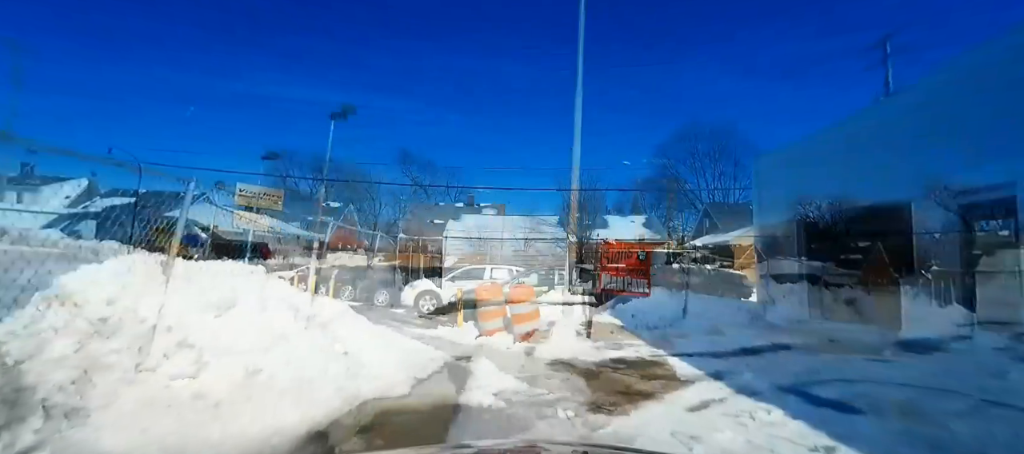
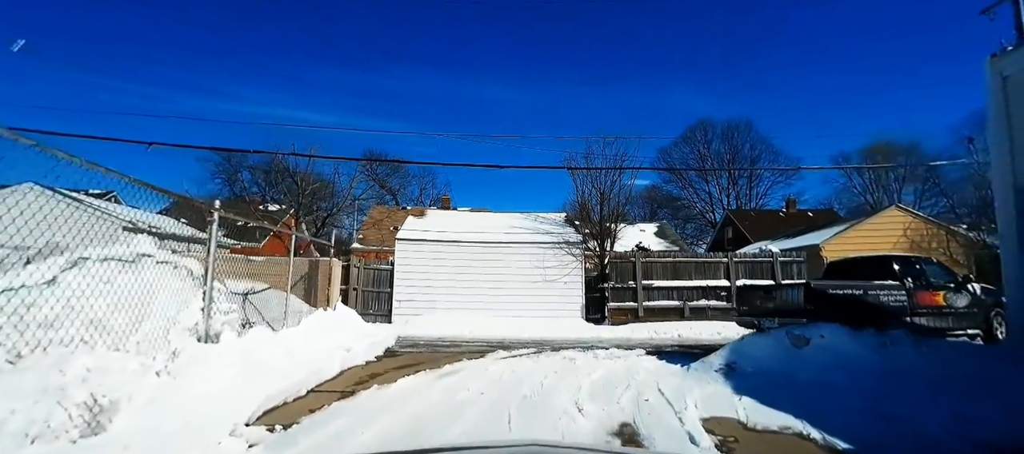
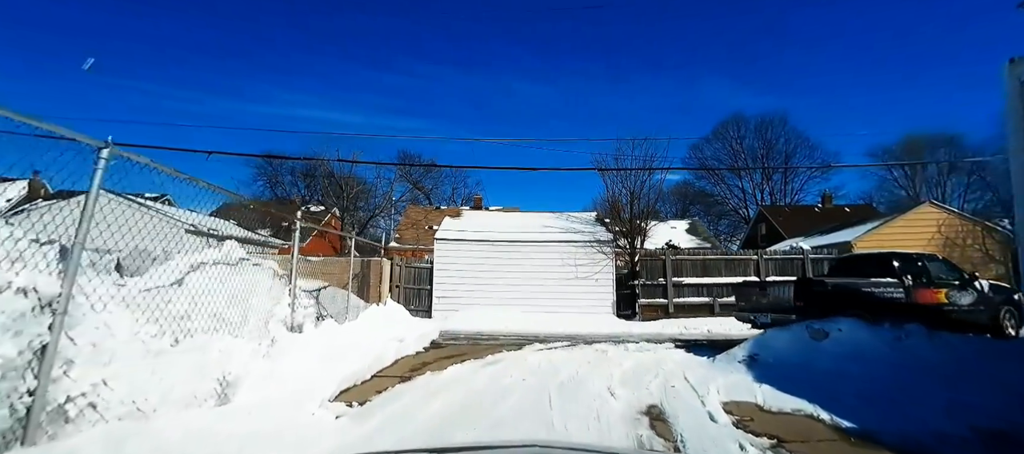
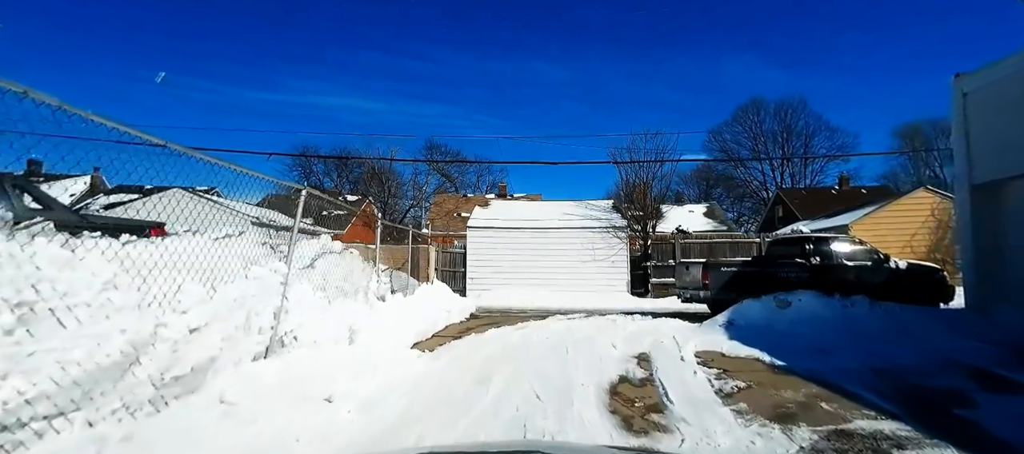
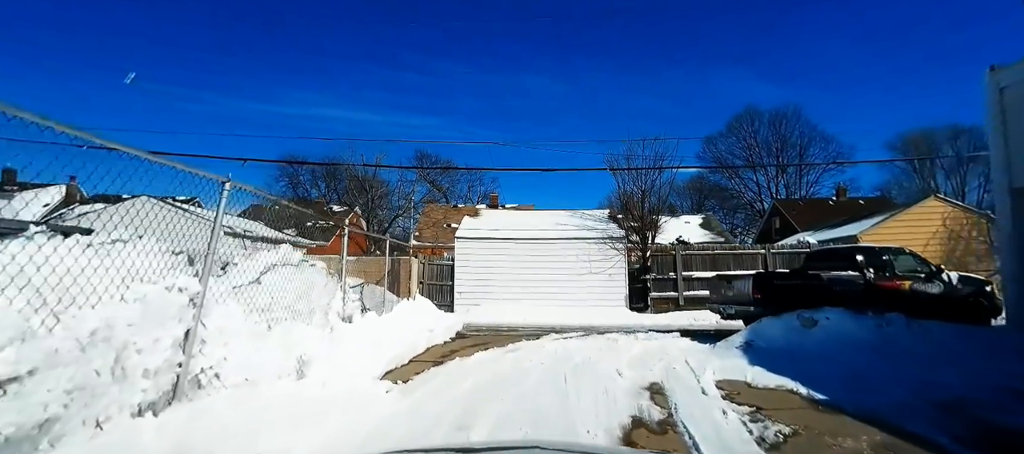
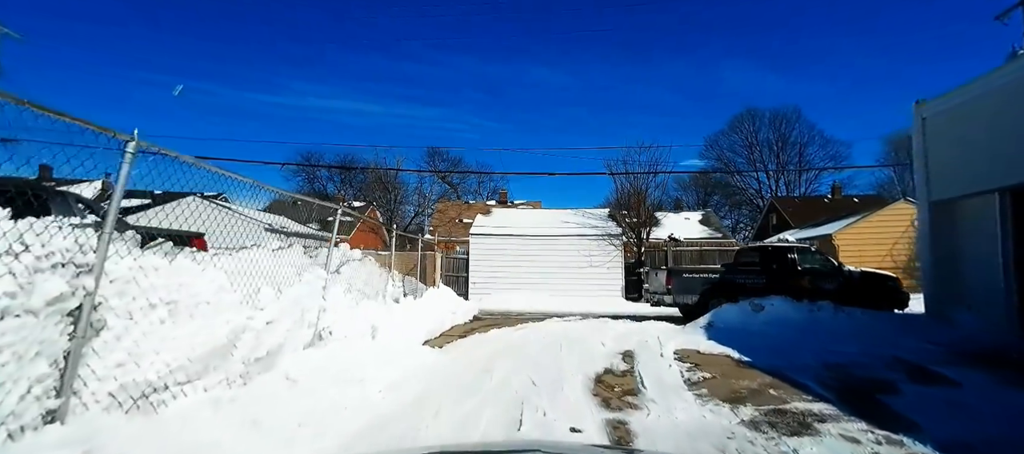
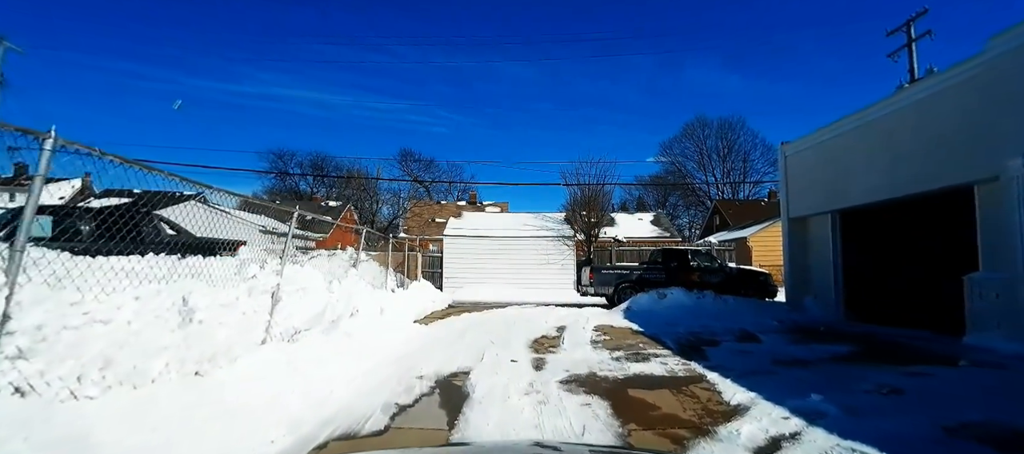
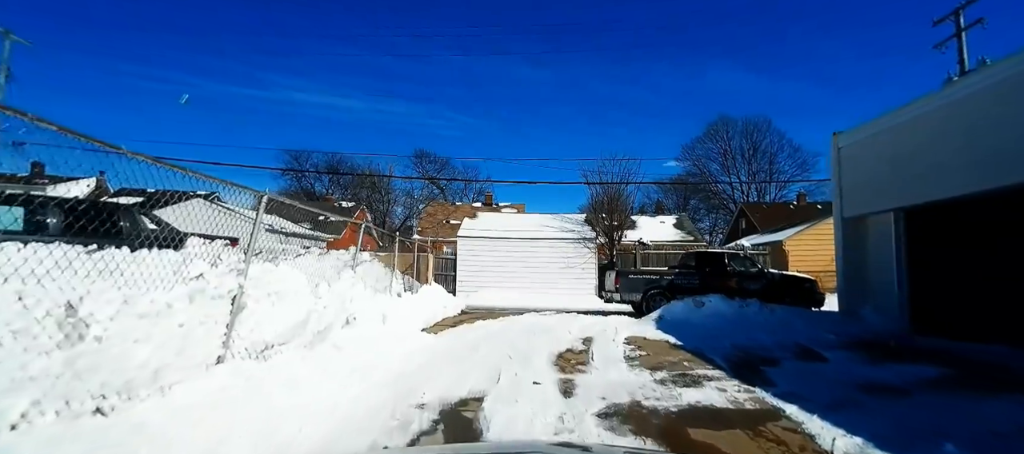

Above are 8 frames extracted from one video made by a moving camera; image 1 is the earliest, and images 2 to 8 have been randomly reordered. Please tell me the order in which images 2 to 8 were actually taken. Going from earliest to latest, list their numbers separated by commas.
7, 8, 6, 4, 5, 3, 2
